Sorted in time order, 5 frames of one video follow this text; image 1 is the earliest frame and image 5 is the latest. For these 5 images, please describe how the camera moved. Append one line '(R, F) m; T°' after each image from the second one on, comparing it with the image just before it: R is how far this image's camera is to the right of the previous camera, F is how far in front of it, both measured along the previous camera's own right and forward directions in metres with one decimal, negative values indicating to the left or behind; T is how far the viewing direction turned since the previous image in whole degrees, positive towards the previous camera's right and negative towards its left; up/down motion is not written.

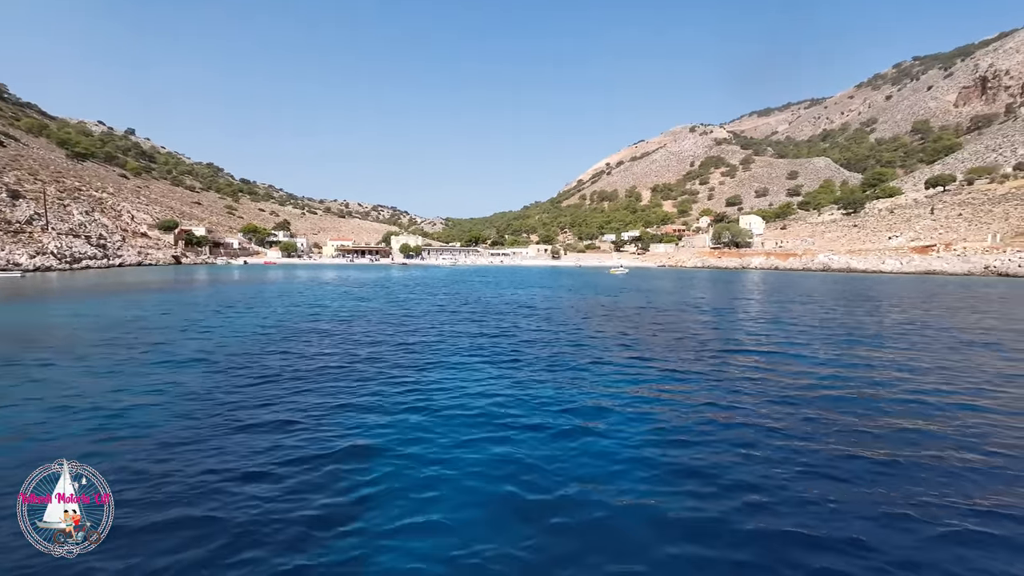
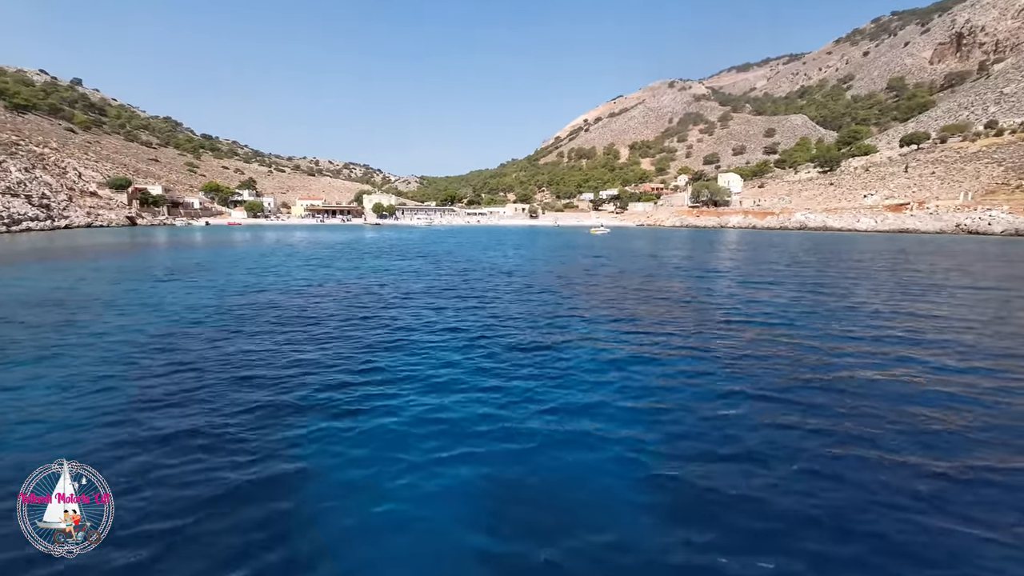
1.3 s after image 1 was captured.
(0.0, +0.7) m; +3°
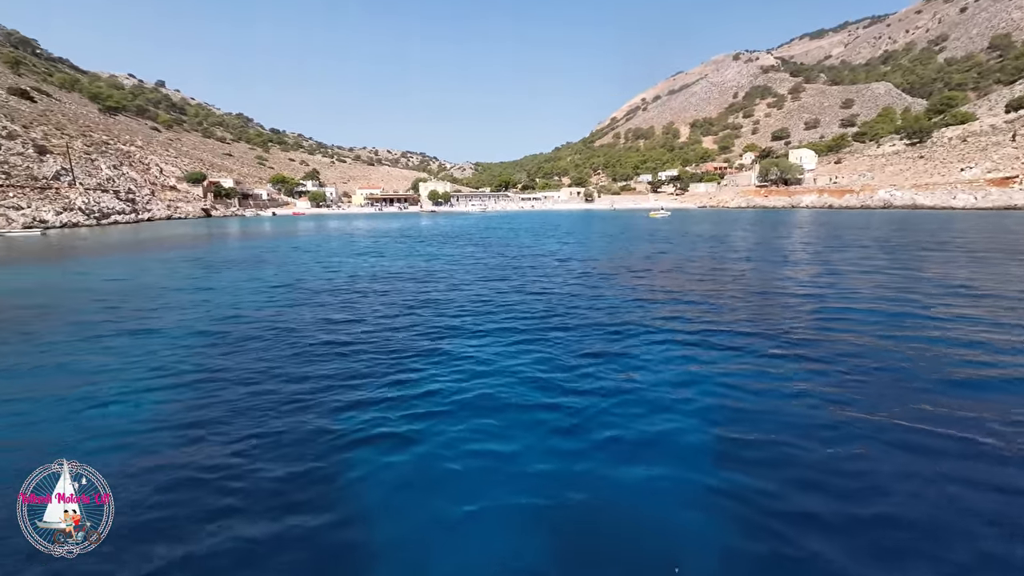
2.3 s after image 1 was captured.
(0.0, +0.4) m; -6°
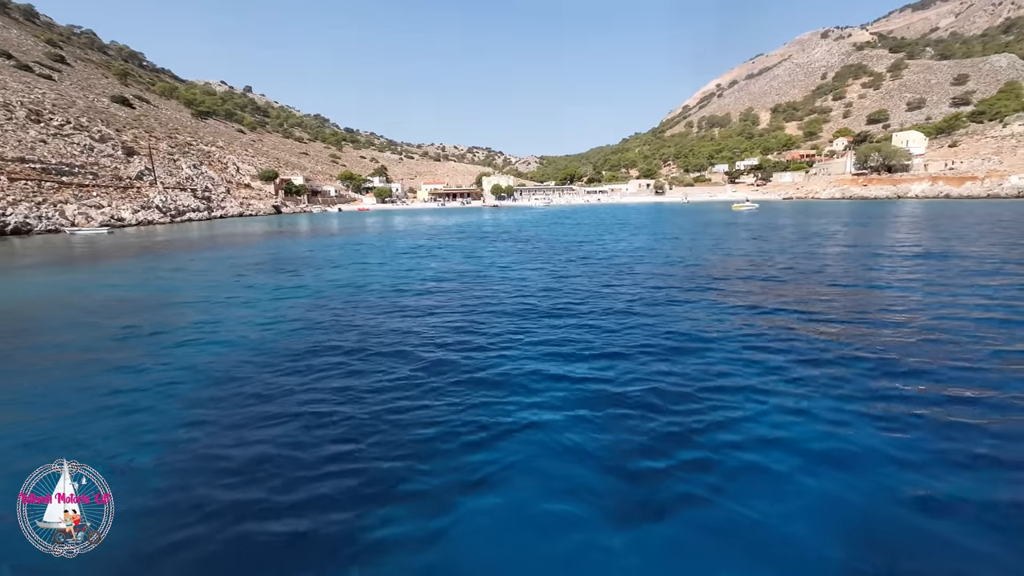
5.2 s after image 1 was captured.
(0.0, +1.4) m; -7°
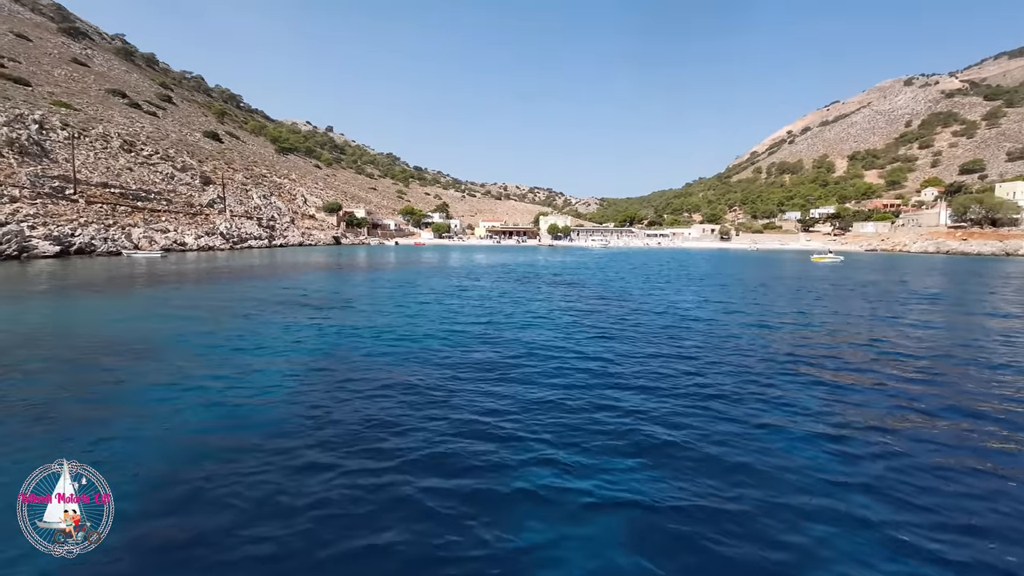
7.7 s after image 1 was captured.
(+0.2, +1.1) m; -7°
